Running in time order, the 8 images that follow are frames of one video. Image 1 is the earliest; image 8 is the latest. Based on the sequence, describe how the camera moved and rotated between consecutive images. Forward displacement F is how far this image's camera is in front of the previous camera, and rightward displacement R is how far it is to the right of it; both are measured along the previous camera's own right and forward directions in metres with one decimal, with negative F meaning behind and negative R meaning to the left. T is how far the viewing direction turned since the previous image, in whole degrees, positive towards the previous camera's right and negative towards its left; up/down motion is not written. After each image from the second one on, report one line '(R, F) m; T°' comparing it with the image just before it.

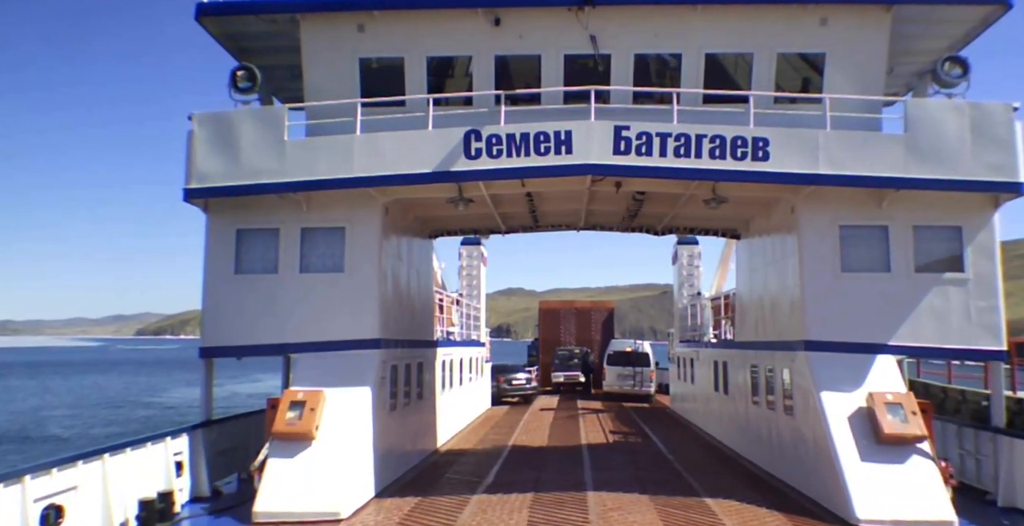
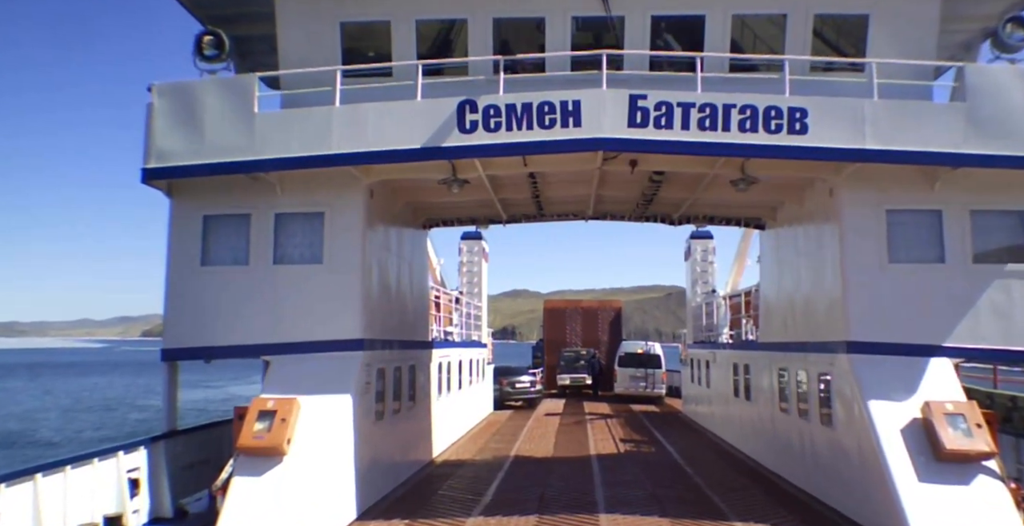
(0.0, +1.2) m; 0°
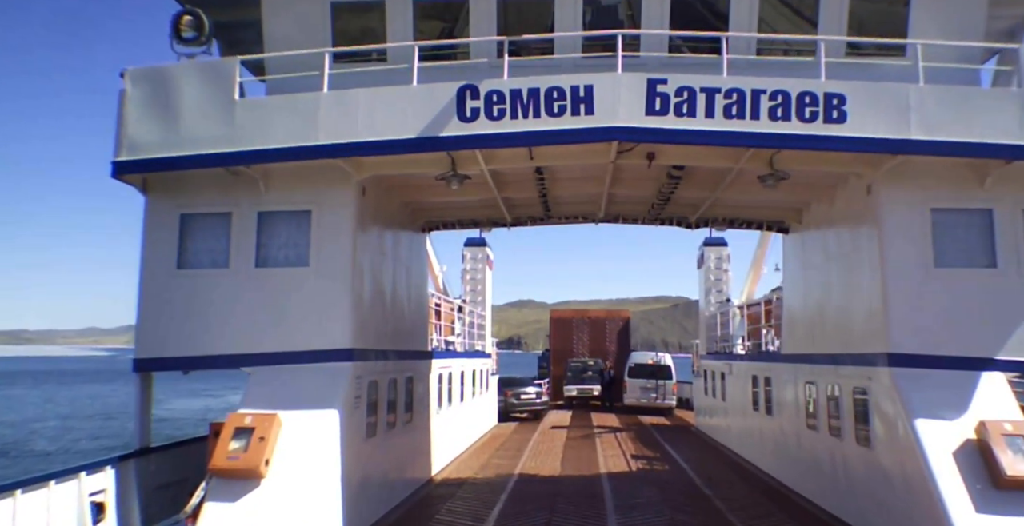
(0.0, +0.8) m; 0°
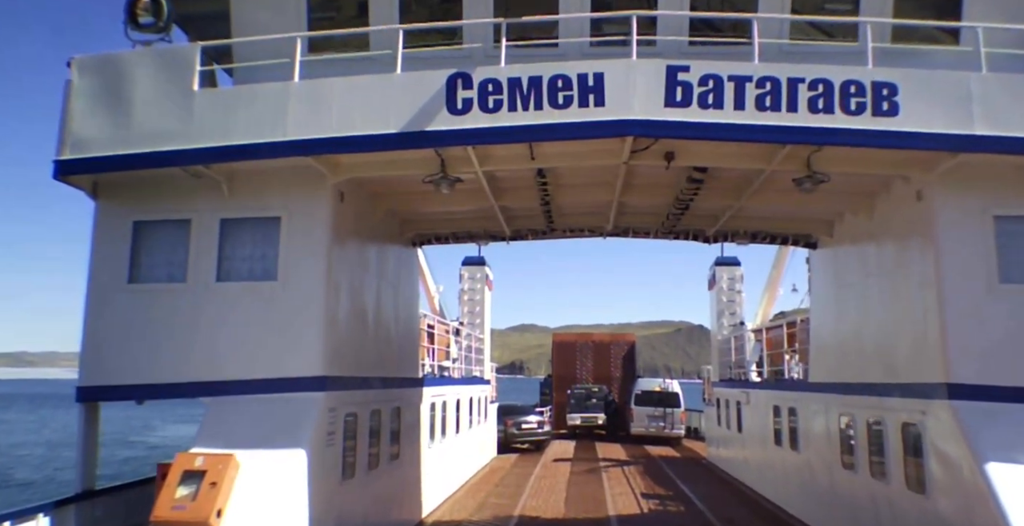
(0.0, +1.0) m; 0°
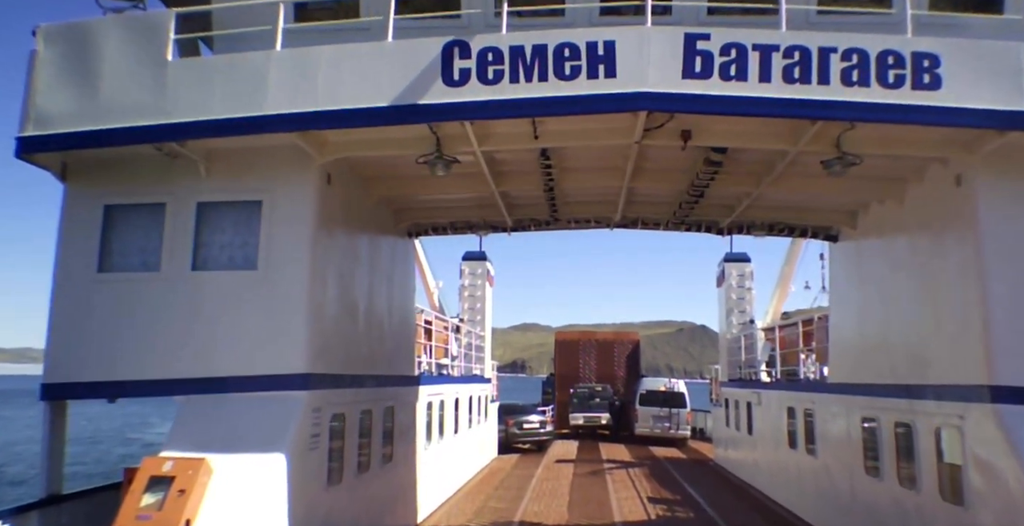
(0.0, +0.6) m; 0°
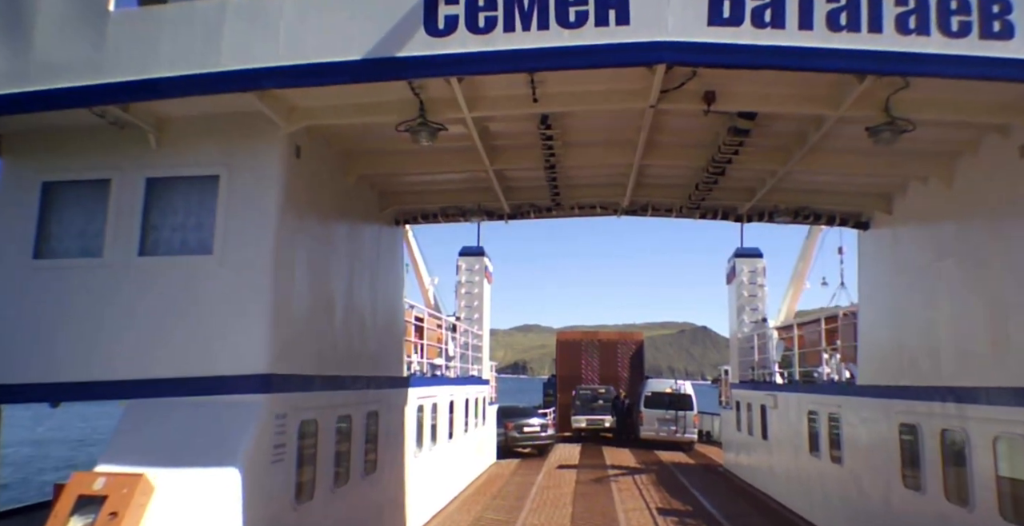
(0.0, +0.9) m; 0°
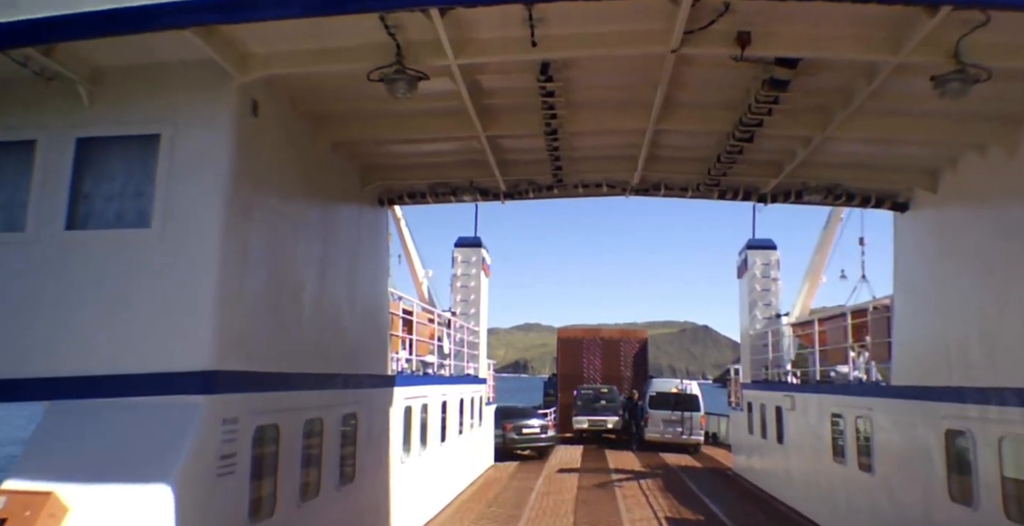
(0.0, +0.9) m; 0°
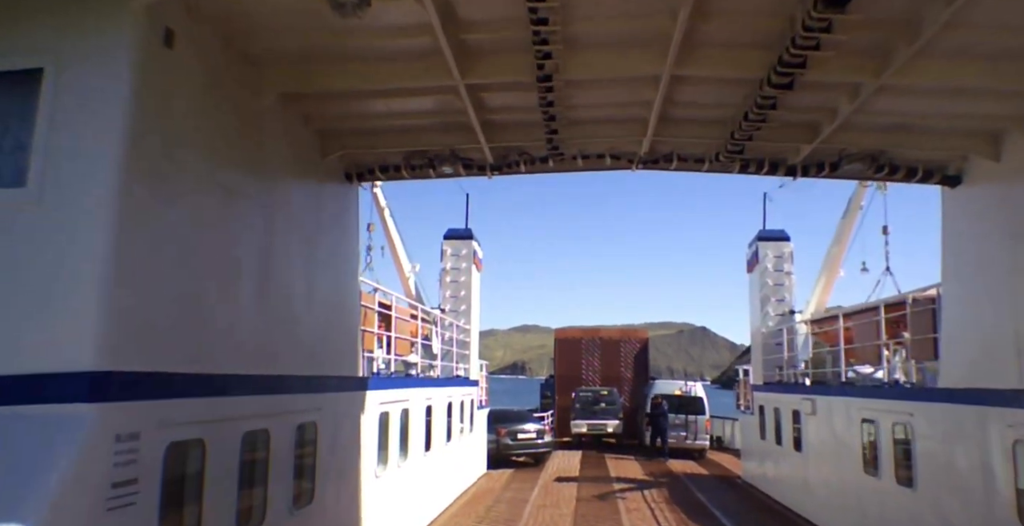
(+0.1, +1.0) m; 0°
